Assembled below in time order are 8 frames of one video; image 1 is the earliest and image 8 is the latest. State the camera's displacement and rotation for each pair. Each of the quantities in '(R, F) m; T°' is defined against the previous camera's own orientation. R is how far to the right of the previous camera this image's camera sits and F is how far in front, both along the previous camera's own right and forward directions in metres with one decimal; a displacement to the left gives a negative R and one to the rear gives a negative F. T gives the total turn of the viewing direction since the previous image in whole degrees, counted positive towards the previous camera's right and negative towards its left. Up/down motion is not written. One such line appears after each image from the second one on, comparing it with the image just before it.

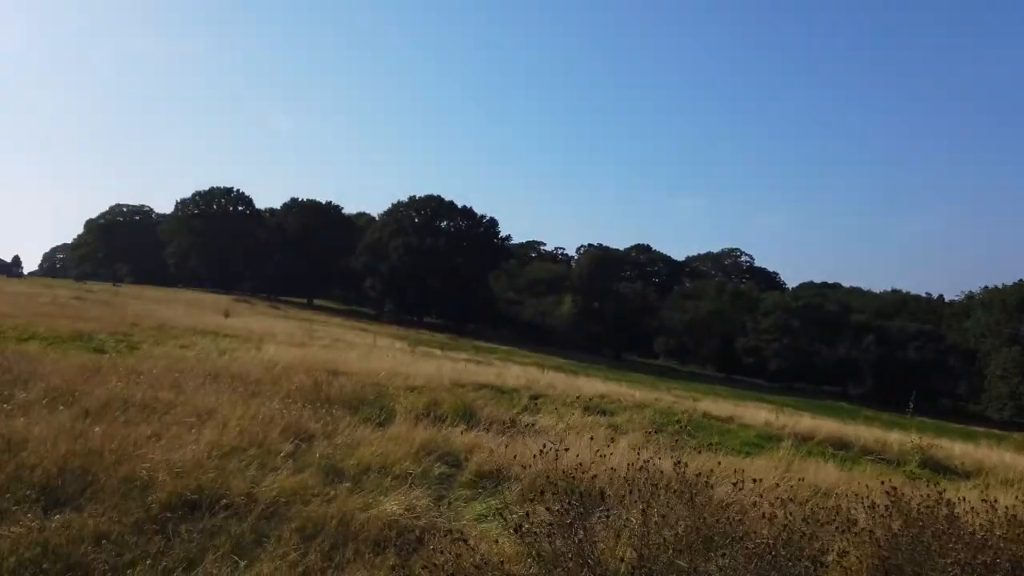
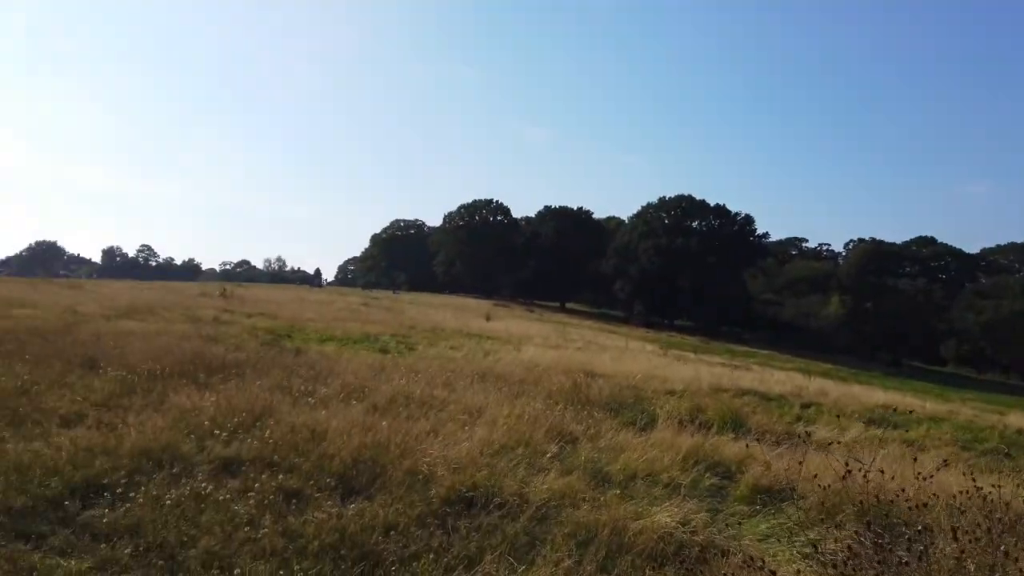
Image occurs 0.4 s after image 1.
(-0.1, +0.2) m; -19°
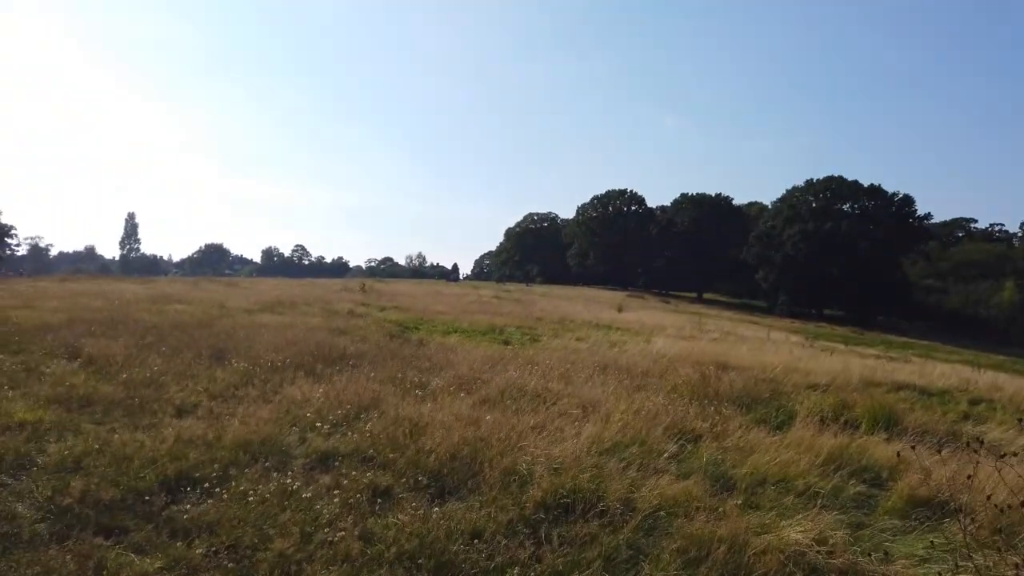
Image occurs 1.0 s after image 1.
(+0.2, +0.5) m; -10°
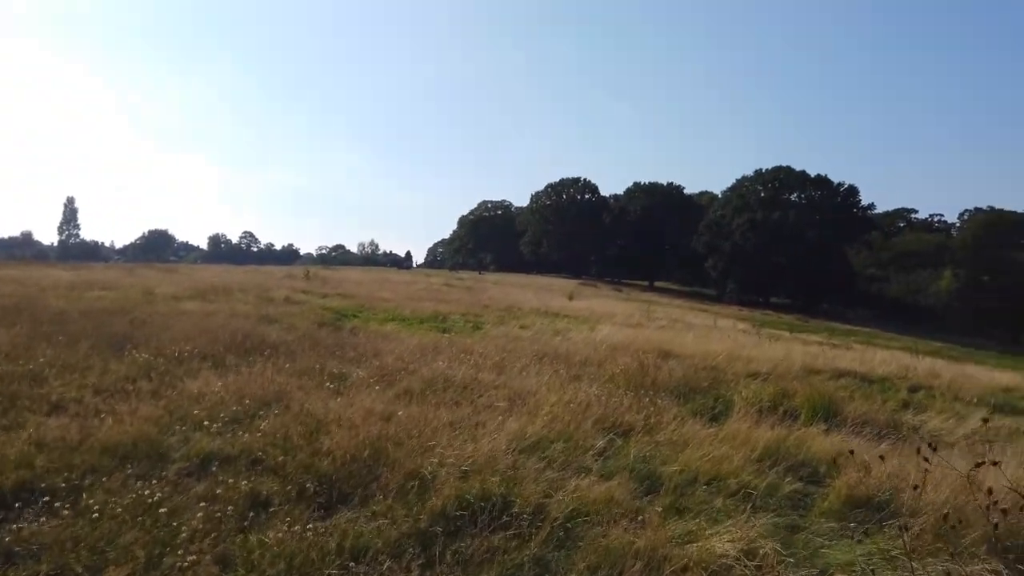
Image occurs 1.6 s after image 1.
(+0.3, +0.5) m; +3°
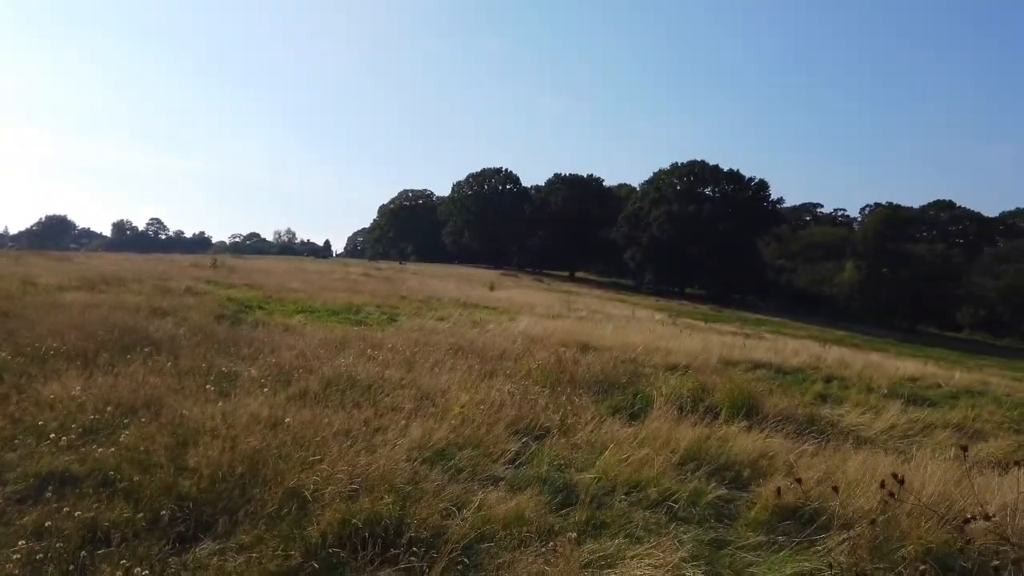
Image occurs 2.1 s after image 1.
(+0.1, +0.5) m; +6°
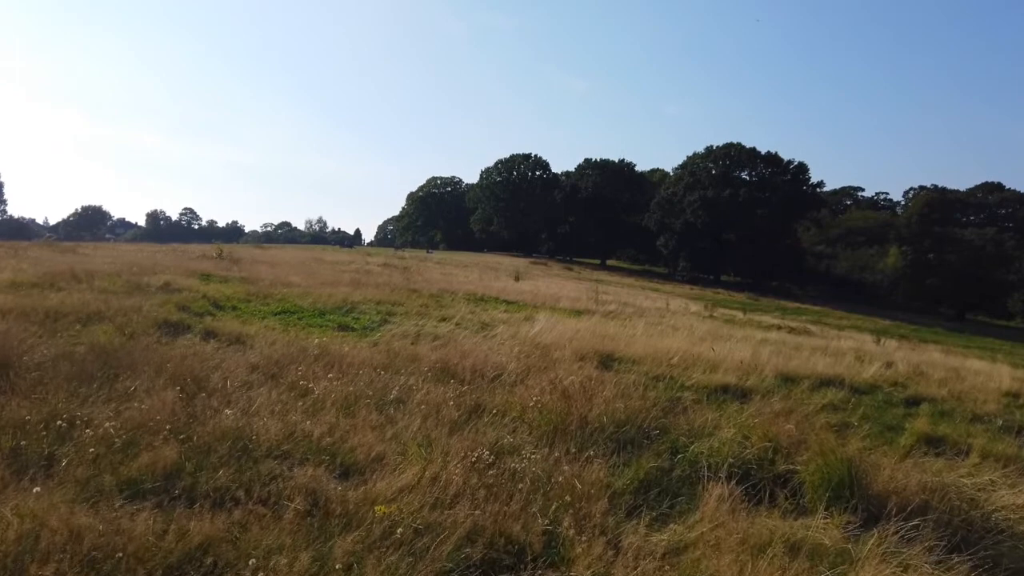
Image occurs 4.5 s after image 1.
(+0.3, +2.3) m; -2°
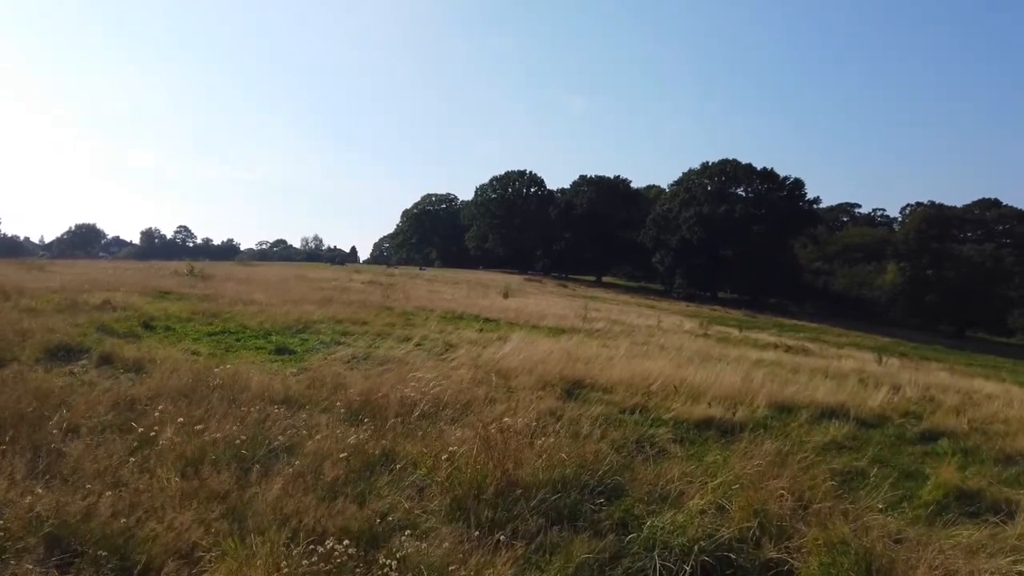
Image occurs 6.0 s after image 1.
(+0.5, +1.4) m; 0°
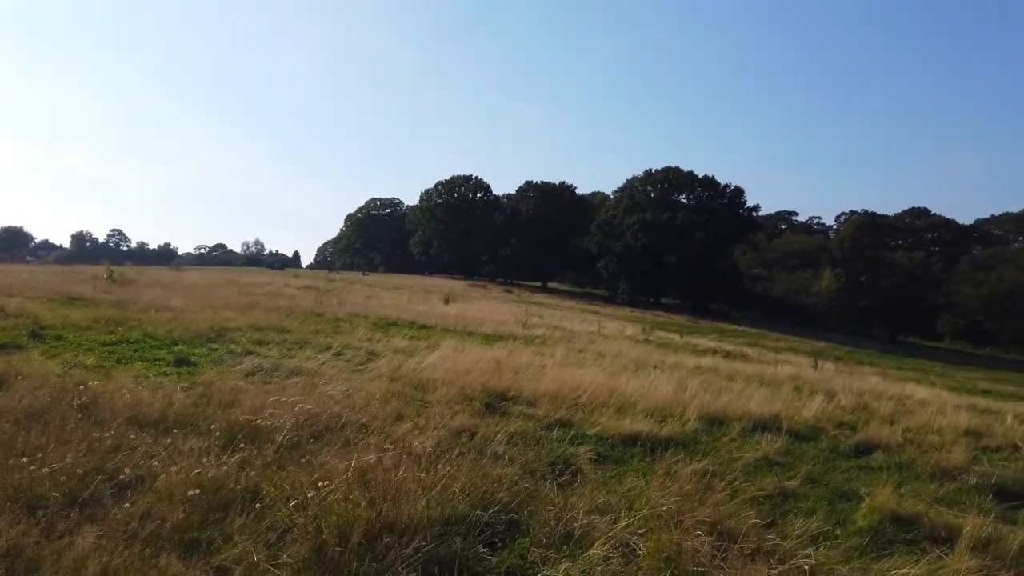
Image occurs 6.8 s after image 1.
(+0.3, +0.6) m; +4°
